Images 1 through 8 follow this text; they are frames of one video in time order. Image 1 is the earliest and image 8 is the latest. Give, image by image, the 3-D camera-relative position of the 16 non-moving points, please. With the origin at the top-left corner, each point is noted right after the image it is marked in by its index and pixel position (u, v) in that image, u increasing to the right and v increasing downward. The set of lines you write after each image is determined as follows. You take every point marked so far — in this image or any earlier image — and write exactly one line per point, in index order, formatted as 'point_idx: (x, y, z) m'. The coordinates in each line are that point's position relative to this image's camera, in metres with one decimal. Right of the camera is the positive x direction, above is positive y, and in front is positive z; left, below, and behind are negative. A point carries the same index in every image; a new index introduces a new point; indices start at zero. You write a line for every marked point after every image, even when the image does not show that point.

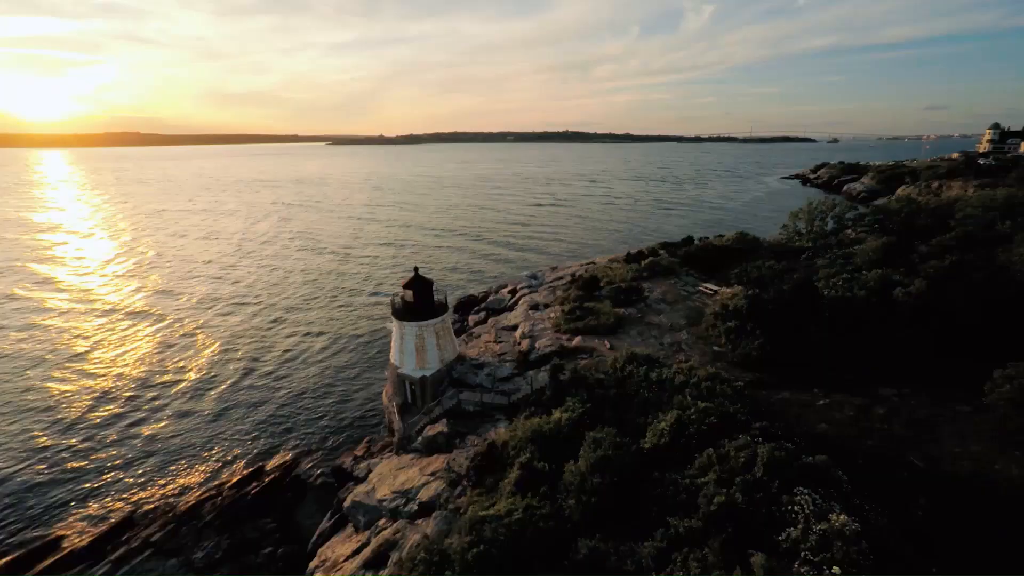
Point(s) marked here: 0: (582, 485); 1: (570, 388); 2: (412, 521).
0: (+1.4, -4.2, +10.7) m
1: (+1.8, -3.2, +16.1) m
2: (-2.9, -6.8, +14.1) m
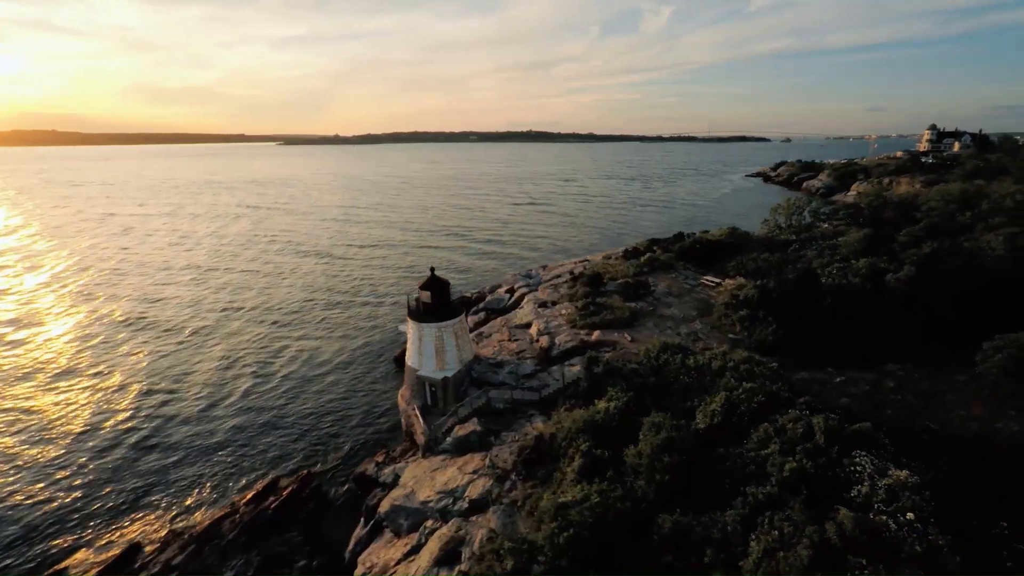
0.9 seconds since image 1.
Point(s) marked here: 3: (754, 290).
0: (+3.2, -4.1, +11.8) m
1: (+3.1, -3.1, +17.2) m
2: (-1.4, -6.8, +14.8) m
3: (+9.2, -0.1, +20.0) m
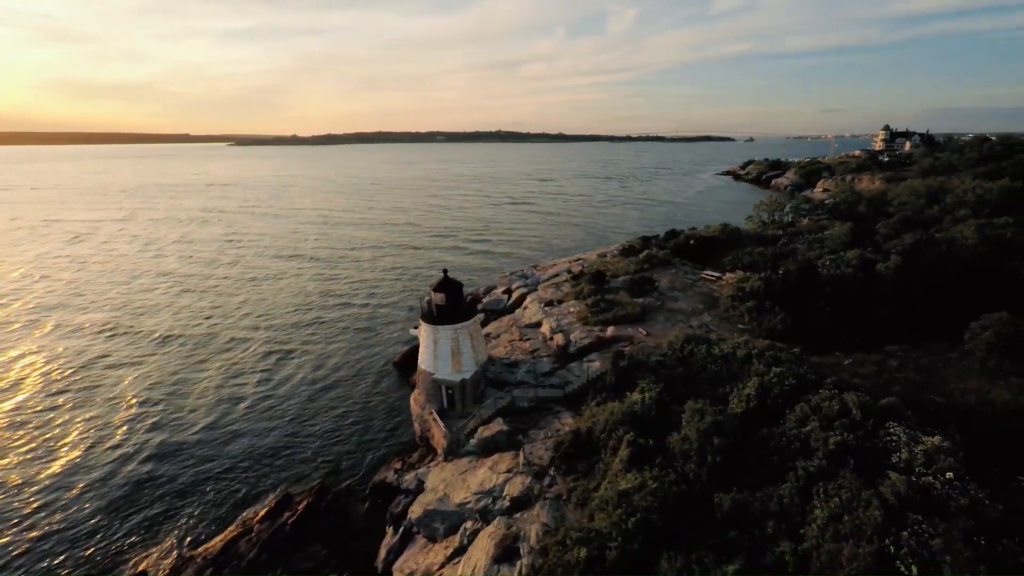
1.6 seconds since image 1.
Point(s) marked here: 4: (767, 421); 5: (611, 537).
0: (+4.6, -4.0, +12.9) m
1: (+4.2, -2.9, +18.3) m
2: (0.0, -6.8, +15.6) m
3: (+10.0, +0.2, +21.4) m
4: (+6.4, -3.4, +13.4) m
5: (+2.0, -5.2, +11.1) m
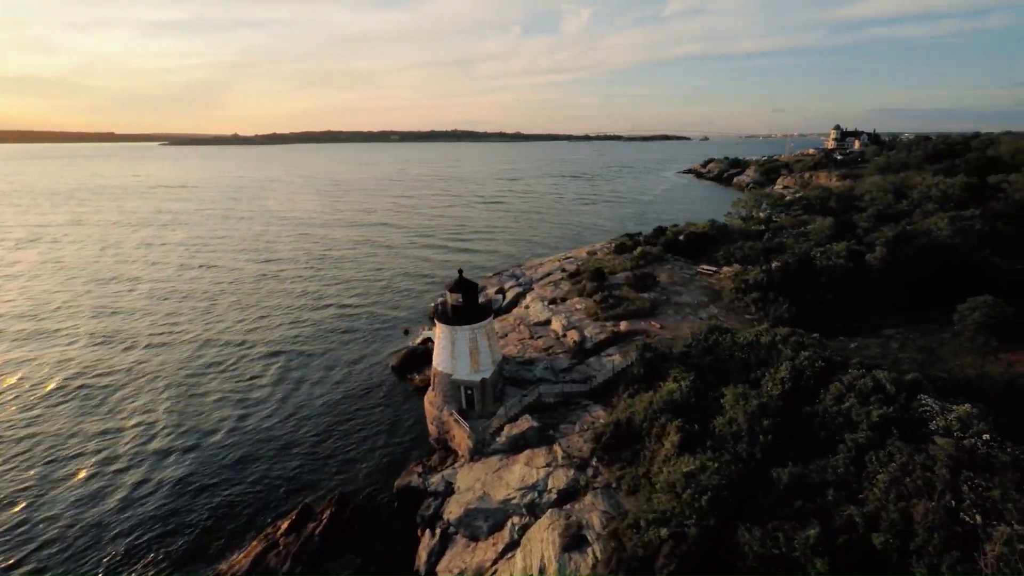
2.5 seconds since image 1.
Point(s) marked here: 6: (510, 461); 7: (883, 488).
0: (+6.4, -3.8, +14.0) m
1: (+5.4, -2.7, +19.4) m
2: (+1.5, -6.7, +16.3) m
3: (+10.8, +0.5, +23.0) m
4: (+8.1, -3.1, +14.7) m
5: (+4.0, -5.1, +12.1) m
6: (-0.1, -6.5, +19.9) m
7: (+7.6, -4.1, +10.9) m
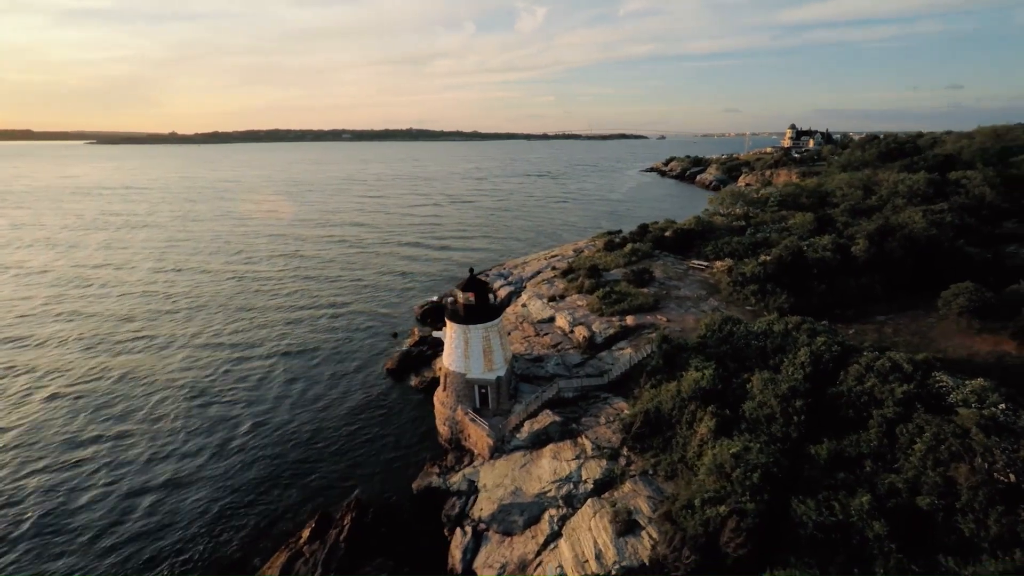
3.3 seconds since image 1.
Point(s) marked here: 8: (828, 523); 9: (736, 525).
0: (+7.8, -3.5, +15.1) m
1: (+6.4, -2.5, +20.3) m
2: (+2.8, -6.6, +17.0) m
3: (+11.4, +0.9, +24.4) m
4: (+9.4, -2.9, +15.9) m
5: (+5.6, -5.0, +12.9) m
6: (+0.9, -6.4, +20.4) m
7: (+9.3, -3.8, +12.1) m
8: (+6.9, -5.1, +11.5) m
9: (+5.2, -5.4, +12.2) m
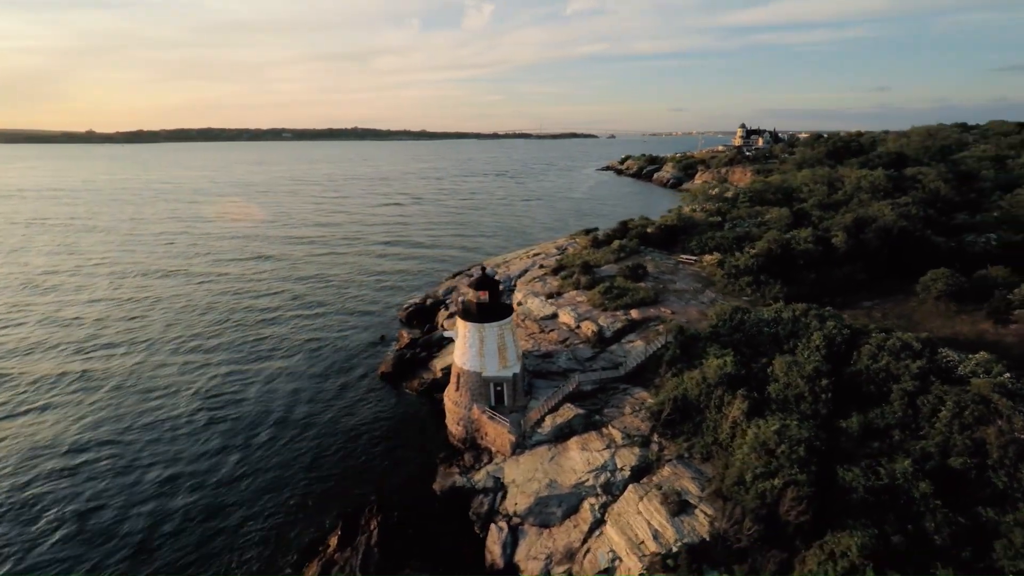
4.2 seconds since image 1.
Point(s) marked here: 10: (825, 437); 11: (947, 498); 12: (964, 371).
0: (+9.3, -3.2, +16.4) m
1: (+7.3, -2.2, +21.5) m
2: (+4.3, -6.4, +17.8) m
3: (+11.8, +1.3, +26.1) m
4: (+10.8, -2.5, +17.4) m
5: (+7.4, -4.7, +14.1) m
6: (+2.0, -6.3, +21.1) m
7: (+11.1, -3.5, +13.6) m
8: (+8.9, -4.8, +12.8) m
9: (+7.1, -5.2, +13.4) m
10: (+8.7, -4.1, +14.8) m
11: (+10.3, -4.9, +12.5) m
12: (+12.8, -2.4, +15.0) m
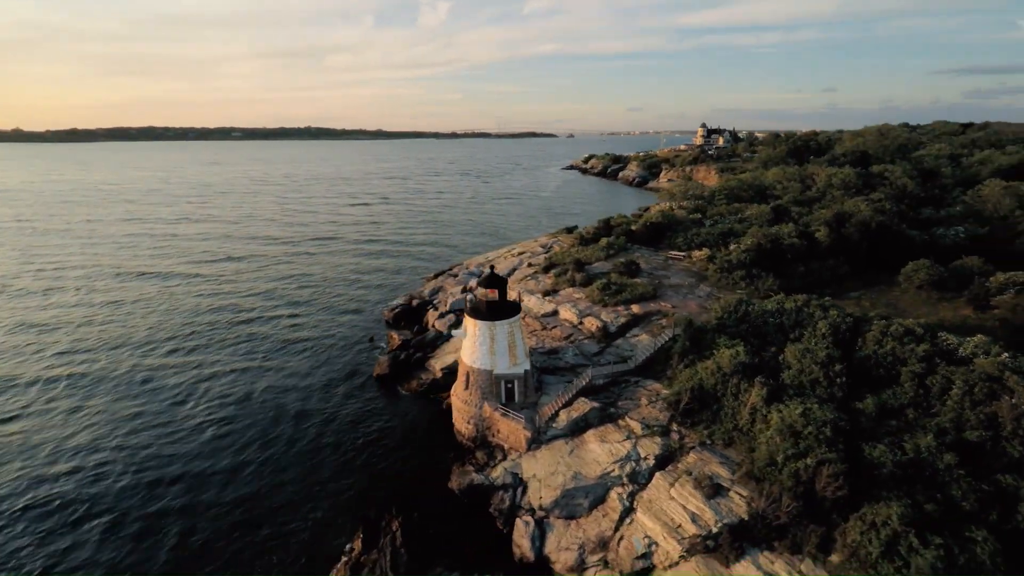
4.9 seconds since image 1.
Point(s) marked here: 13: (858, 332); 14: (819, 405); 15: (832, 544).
0: (+10.4, -2.9, +17.5) m
1: (+8.0, -2.0, +22.4) m
2: (+5.4, -6.2, +18.5) m
3: (+12.0, +1.7, +27.3) m
4: (+11.8, -2.2, +18.6) m
5: (+8.7, -4.5, +15.0) m
6: (+2.8, -6.2, +21.5) m
7: (+12.5, -3.2, +14.9) m
8: (+10.3, -4.6, +13.9) m
9: (+8.5, -5.0, +14.3) m
10: (+10.0, -3.9, +15.9) m
11: (+11.7, -4.6, +13.7) m
12: (+14.0, -2.0, +16.4) m
13: (+12.5, -1.6, +19.2) m
14: (+9.5, -3.6, +16.4) m
15: (+8.3, -6.6, +13.7) m
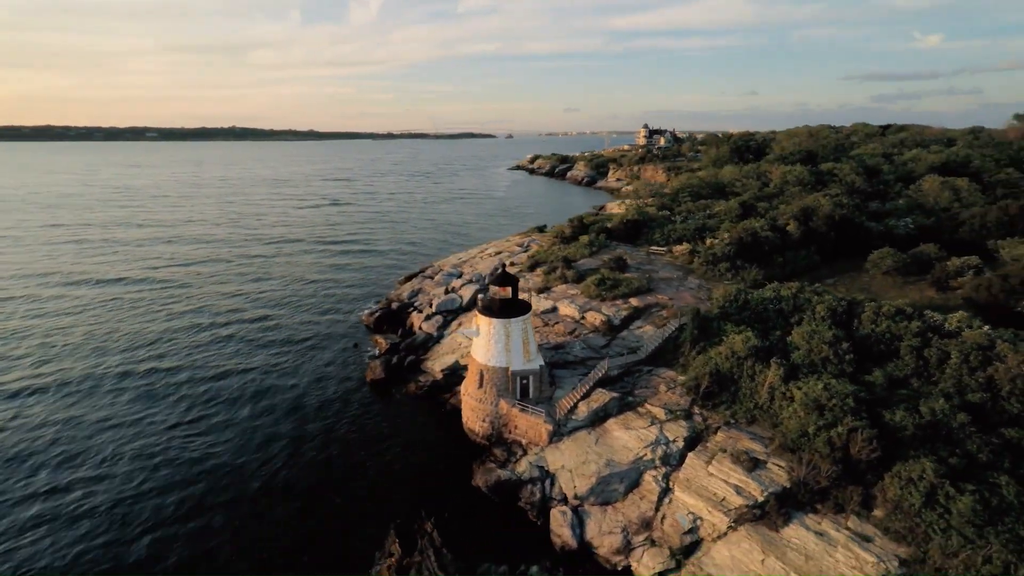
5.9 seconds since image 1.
0: (+11.9, -2.4, +19.5) m
1: (+8.8, -1.6, +24.0) m
2: (+6.9, -5.9, +19.8) m
3: (+12.0, +2.2, +29.4) m
4: (+13.1, -1.6, +20.8) m
5: (+10.6, -4.0, +16.8) m
6: (+4.0, -6.0, +22.5) m
7: (+14.3, -2.6, +17.1) m
8: (+12.3, -4.1, +15.9) m
9: (+10.5, -4.5, +16.0) m
10: (+11.7, -3.4, +17.8) m
11: (+13.8, -4.1, +15.8) m
12: (+15.5, -1.4, +18.9) m
13: (+13.7, -1.0, +21.4) m
14: (+11.2, -3.2, +18.3) m
15: (+10.4, -6.2, +15.4) m
